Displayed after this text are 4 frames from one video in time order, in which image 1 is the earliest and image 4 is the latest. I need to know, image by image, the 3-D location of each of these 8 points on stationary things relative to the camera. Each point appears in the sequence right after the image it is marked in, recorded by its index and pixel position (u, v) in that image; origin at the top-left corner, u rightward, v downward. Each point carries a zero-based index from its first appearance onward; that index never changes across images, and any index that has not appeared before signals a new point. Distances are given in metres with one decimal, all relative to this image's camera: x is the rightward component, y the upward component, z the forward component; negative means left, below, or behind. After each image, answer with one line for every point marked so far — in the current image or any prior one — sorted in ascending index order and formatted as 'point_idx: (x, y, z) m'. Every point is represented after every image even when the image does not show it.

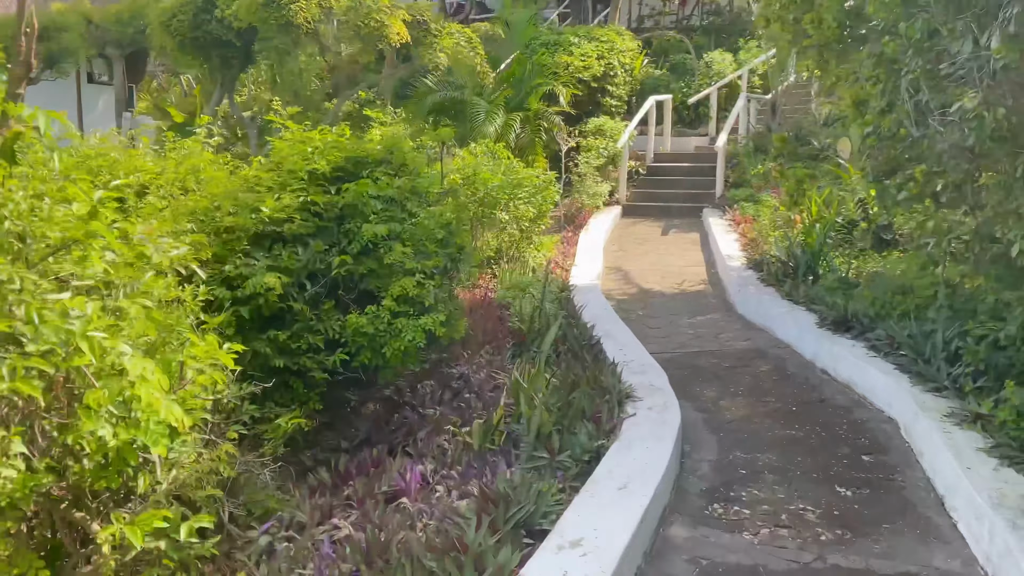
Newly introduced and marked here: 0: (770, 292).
0: (+2.1, 0.0, +6.6) m
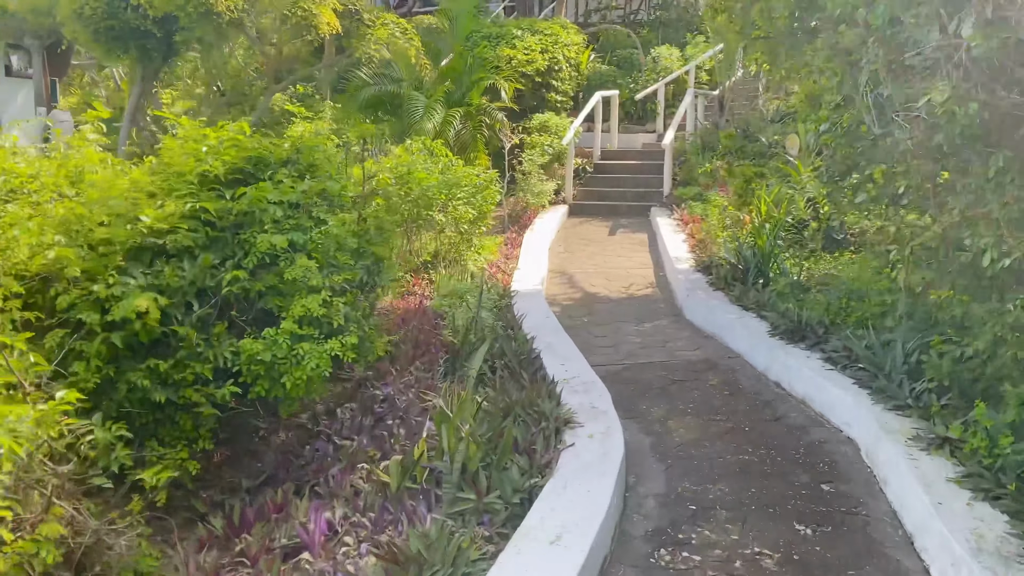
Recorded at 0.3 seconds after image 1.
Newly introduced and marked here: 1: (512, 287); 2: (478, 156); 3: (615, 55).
0: (+1.6, -0.1, +6.3) m
1: (0.0, 0.0, +6.8) m
2: (-0.4, +1.5, +9.7) m
3: (+1.9, +4.2, +14.8) m
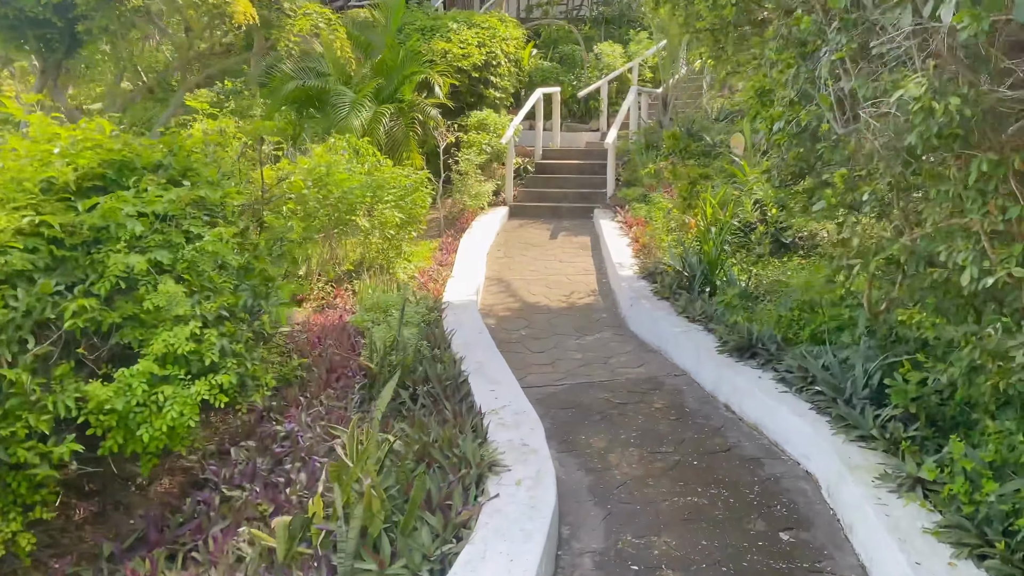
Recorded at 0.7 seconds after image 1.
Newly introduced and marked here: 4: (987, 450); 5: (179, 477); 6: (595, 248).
0: (+1.1, -0.1, +5.9) m
1: (-0.5, -0.1, +6.3) m
2: (-1.1, +1.4, +9.1) m
3: (+0.8, +4.1, +14.3) m
4: (+1.7, -0.6, +2.9) m
5: (-1.5, -0.8, +3.6) m
6: (+0.9, +0.4, +8.5) m
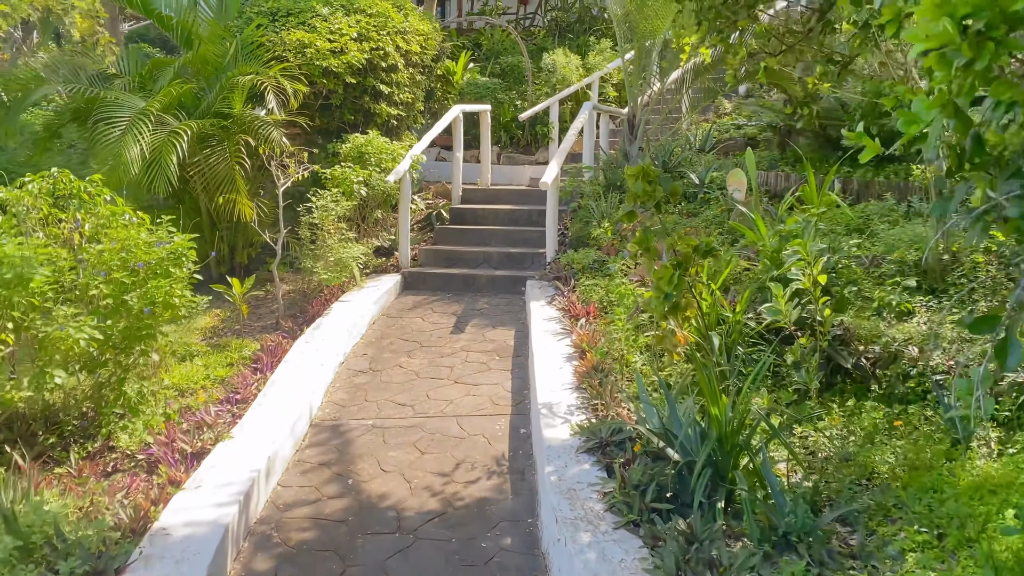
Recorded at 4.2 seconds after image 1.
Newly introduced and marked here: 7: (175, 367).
0: (+0.4, -0.8, +2.7) m
1: (-1.3, -0.8, +3.0) m
2: (-2.0, +0.6, +5.9) m
3: (-0.2, +3.1, +11.3) m
4: (+1.1, -1.2, -0.3) m
5: (-2.1, -1.5, +0.3) m
6: (+0.1, -0.4, +5.2) m
7: (-1.9, -0.4, +4.6) m
